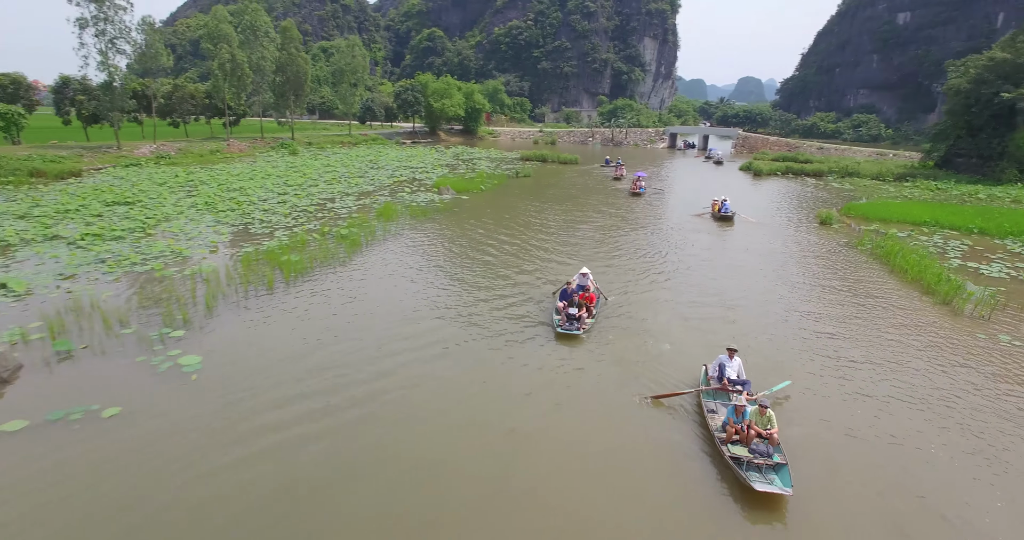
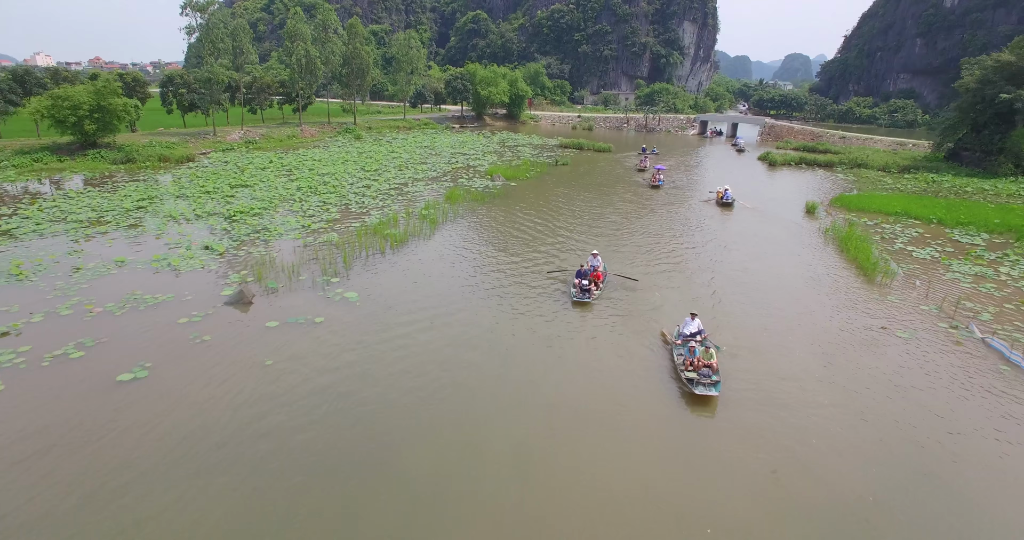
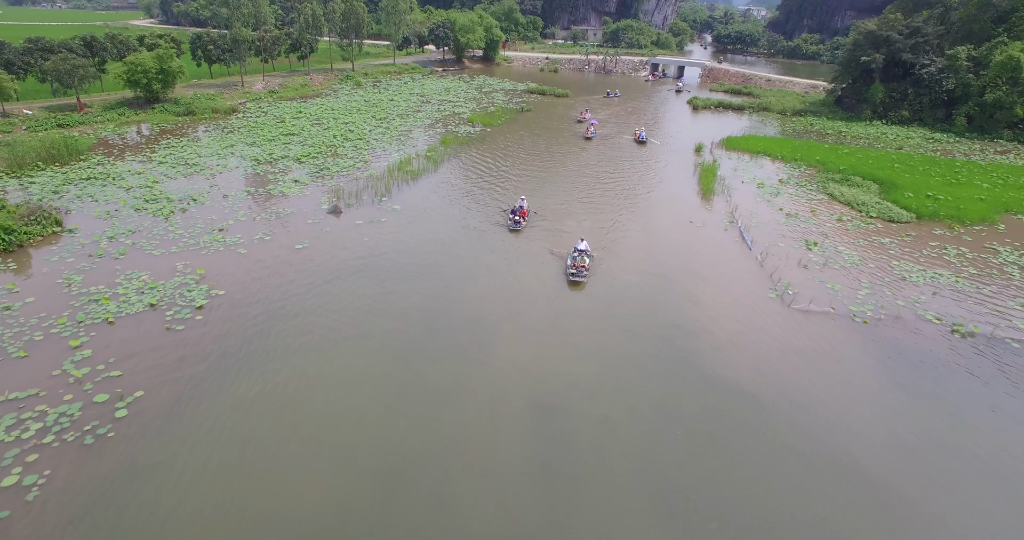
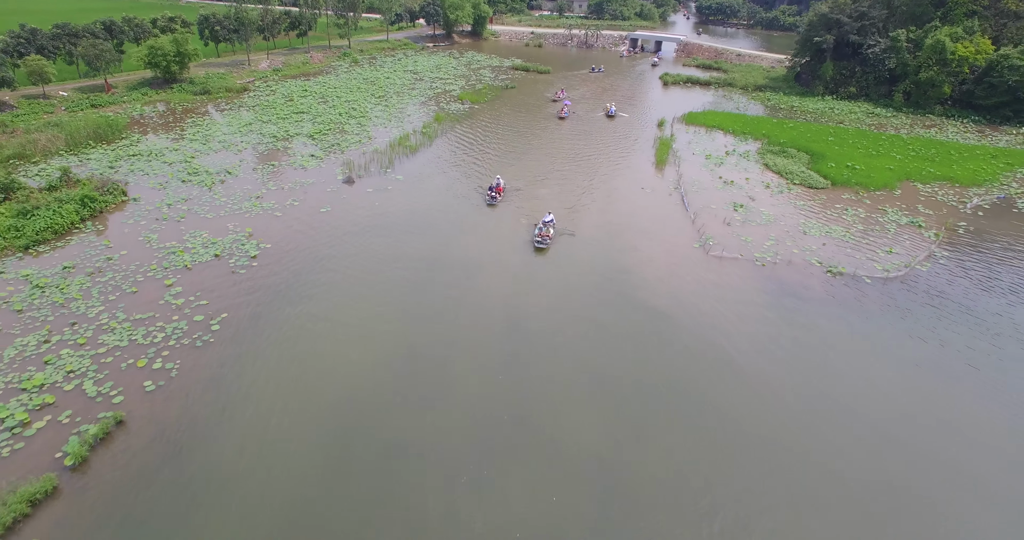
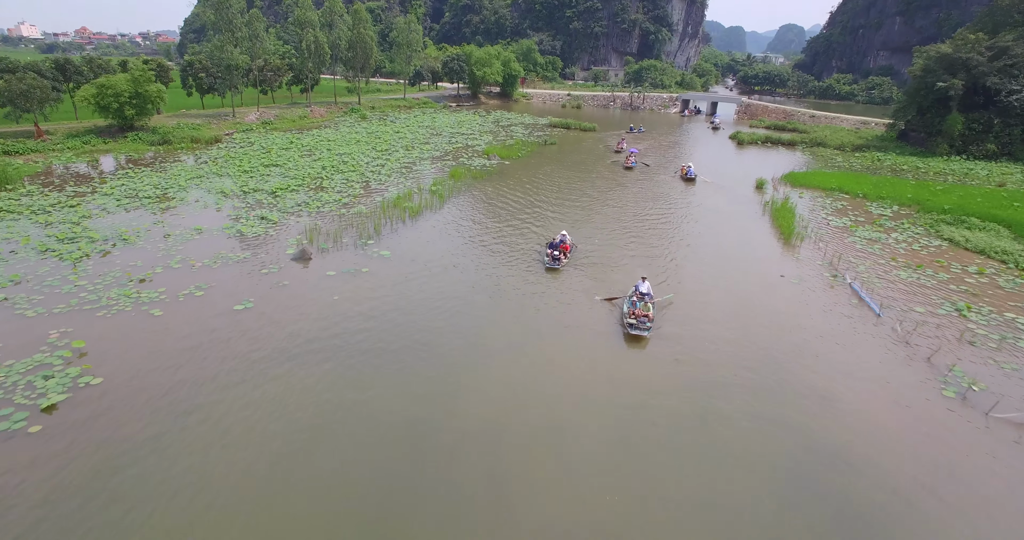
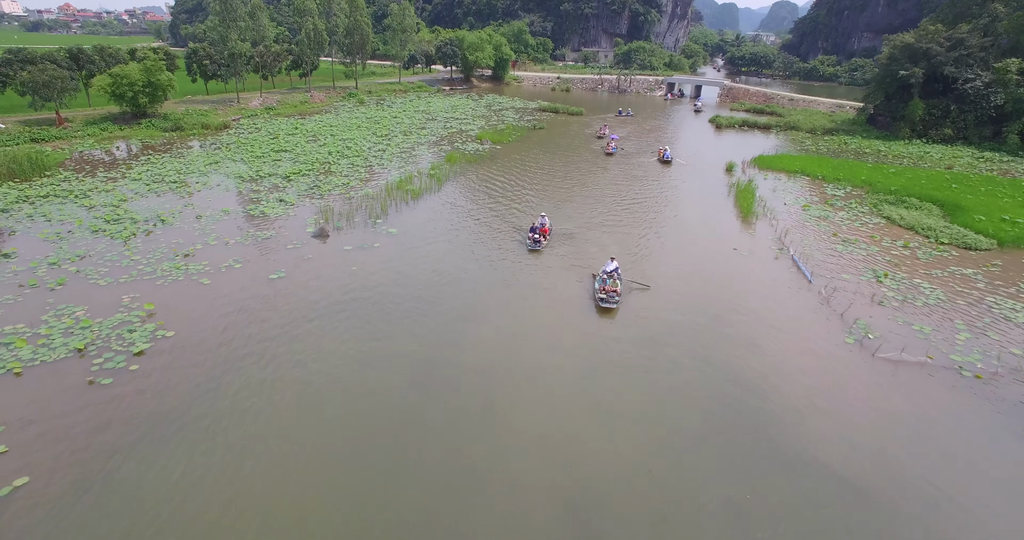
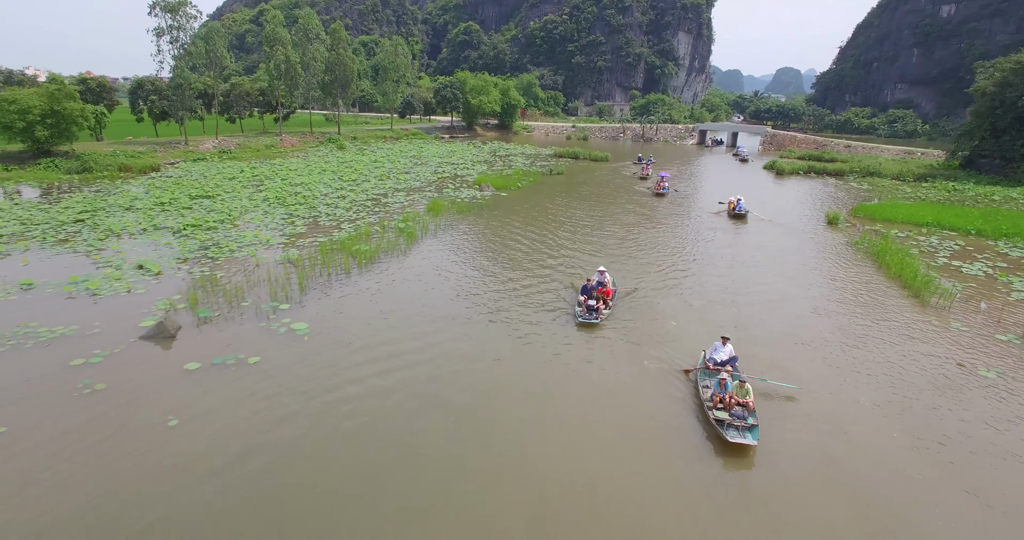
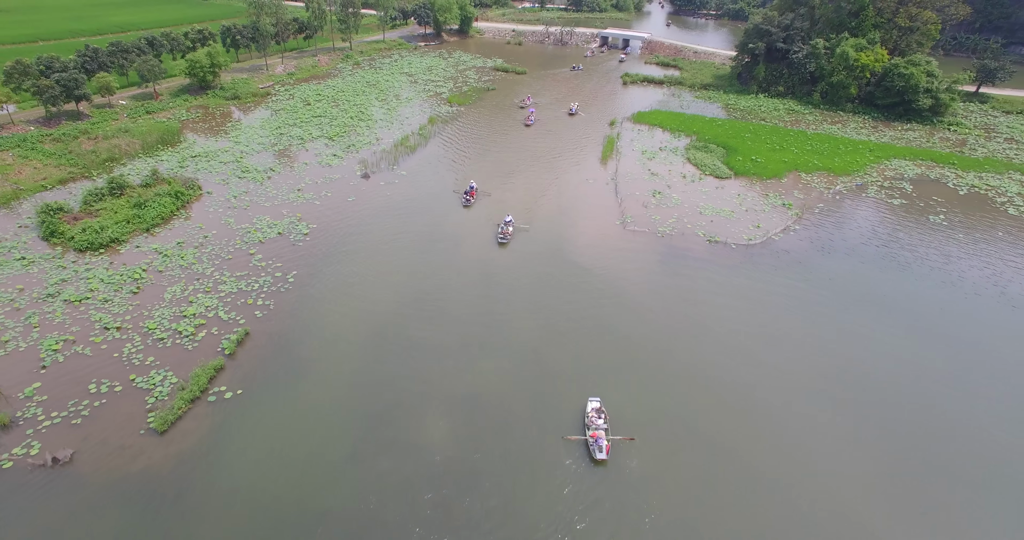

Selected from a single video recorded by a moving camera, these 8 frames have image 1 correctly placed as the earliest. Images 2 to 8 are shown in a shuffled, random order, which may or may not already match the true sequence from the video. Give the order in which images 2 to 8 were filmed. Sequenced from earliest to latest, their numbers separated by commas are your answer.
7, 2, 5, 6, 3, 4, 8
